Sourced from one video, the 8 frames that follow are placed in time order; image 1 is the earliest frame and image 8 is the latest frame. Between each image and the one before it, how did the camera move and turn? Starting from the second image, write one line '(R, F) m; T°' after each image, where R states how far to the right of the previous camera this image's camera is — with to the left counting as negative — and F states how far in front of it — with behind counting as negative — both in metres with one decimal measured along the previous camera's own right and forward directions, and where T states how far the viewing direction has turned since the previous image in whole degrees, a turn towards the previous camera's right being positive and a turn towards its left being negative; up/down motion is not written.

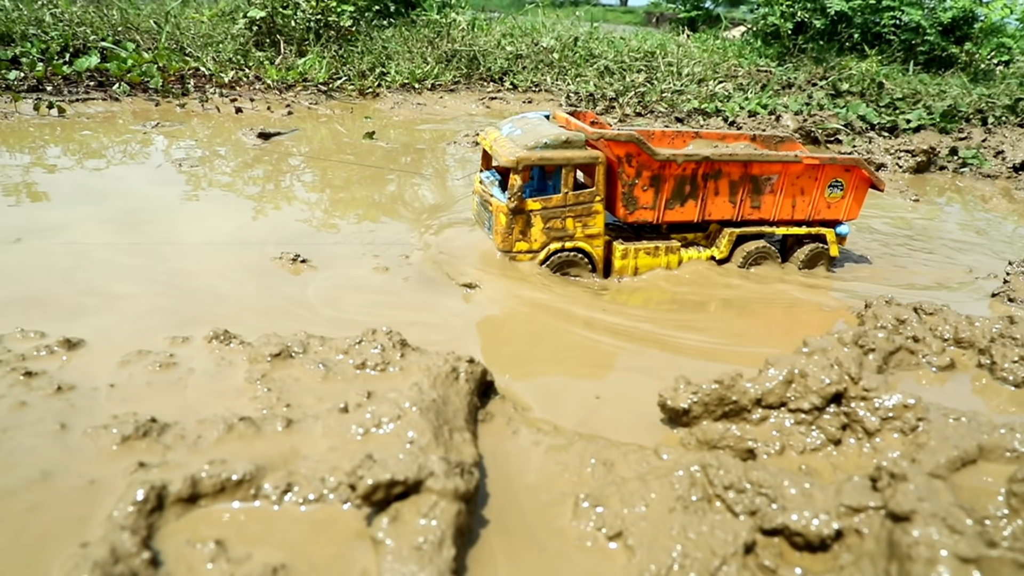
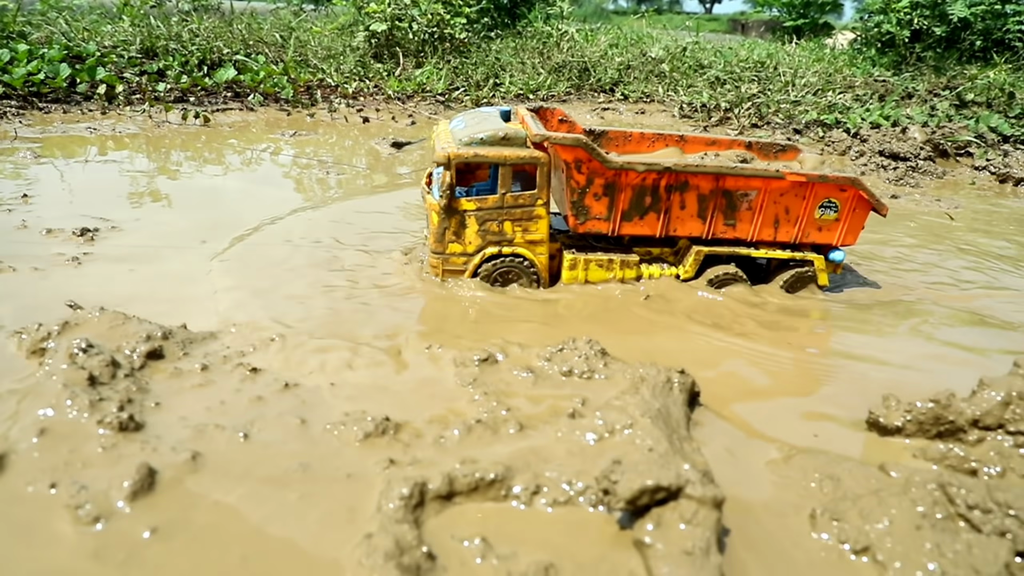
(-0.8, -0.1) m; -5°
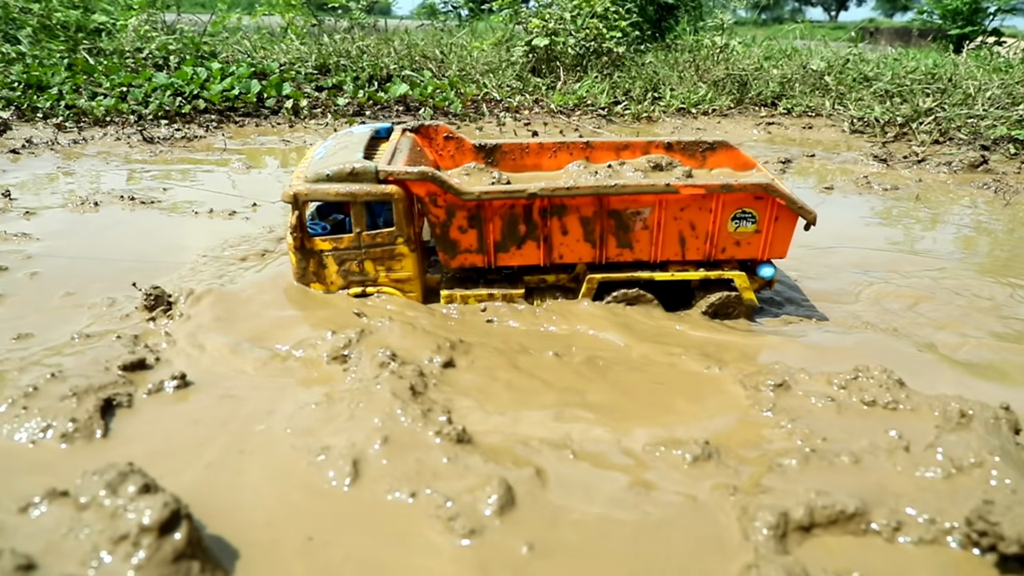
(-1.2, 0.0) m; -7°
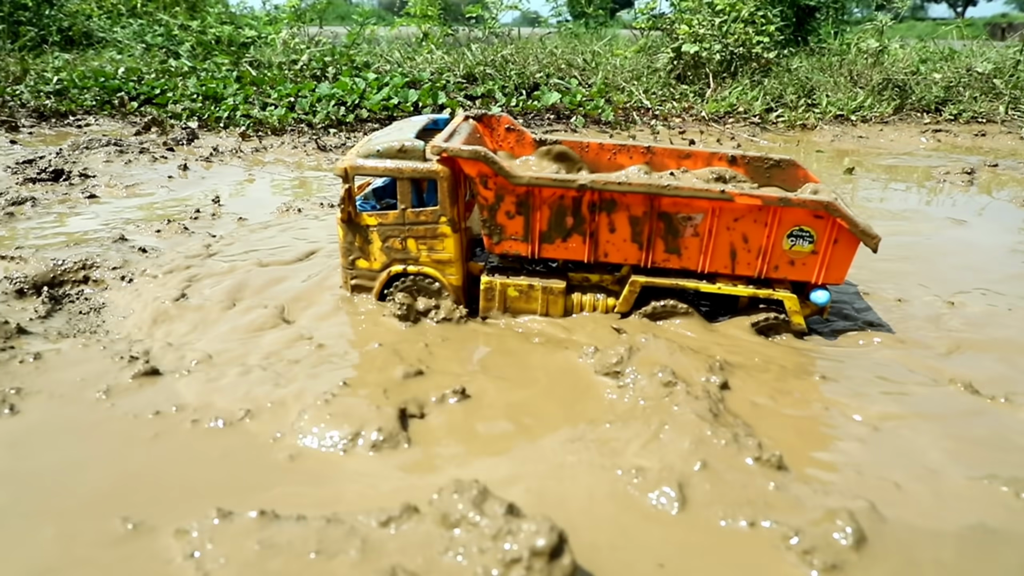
(-1.1, +0.1) m; -6°
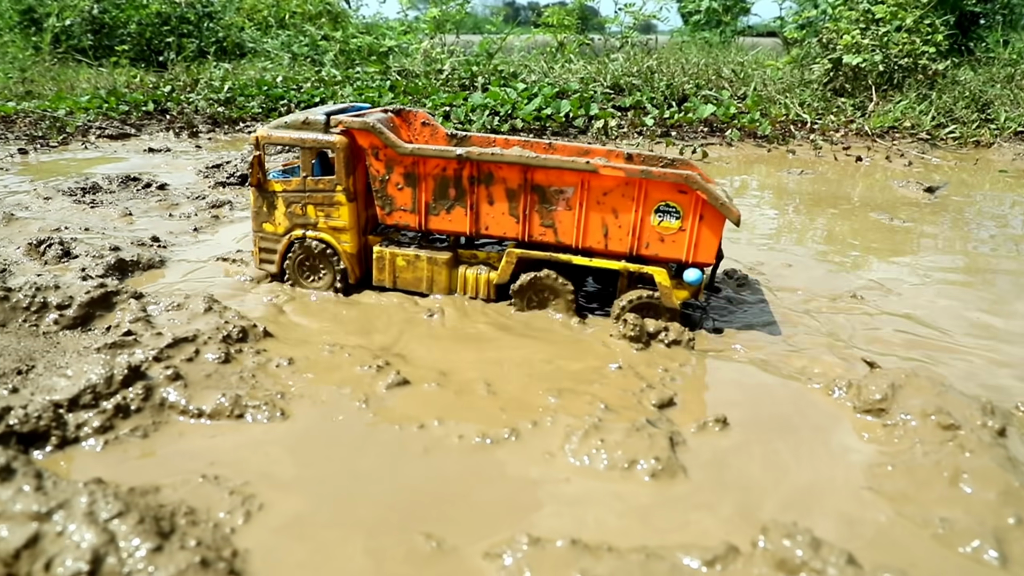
(-0.9, +0.1) m; -7°
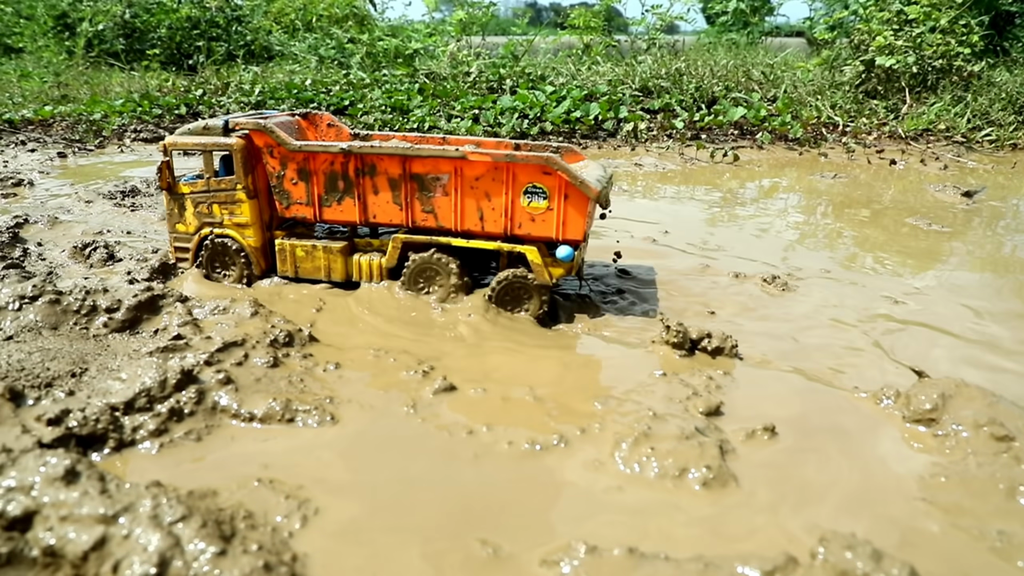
(-0.1, 0.0) m; -1°
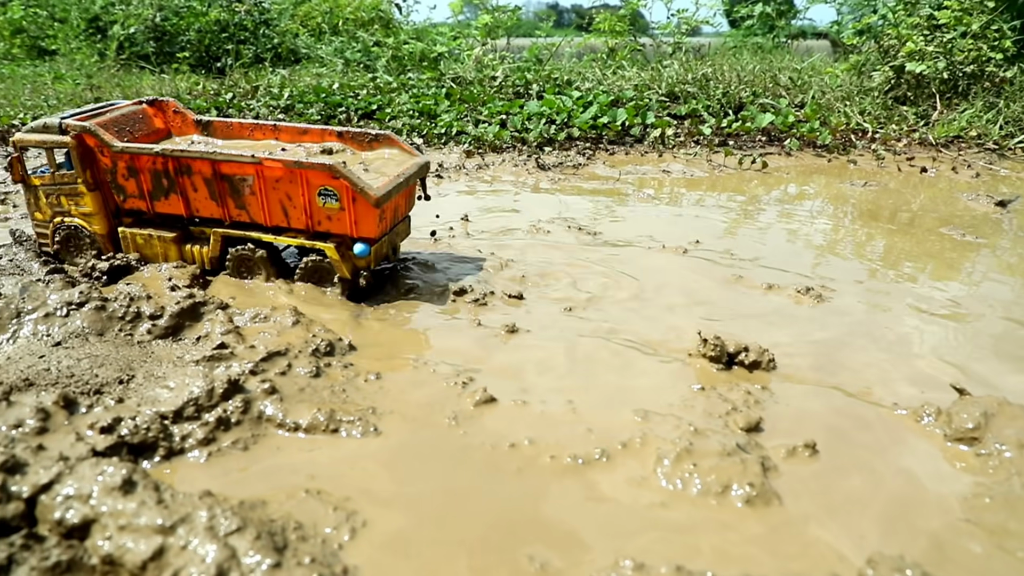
(-0.1, 0.0) m; -1°
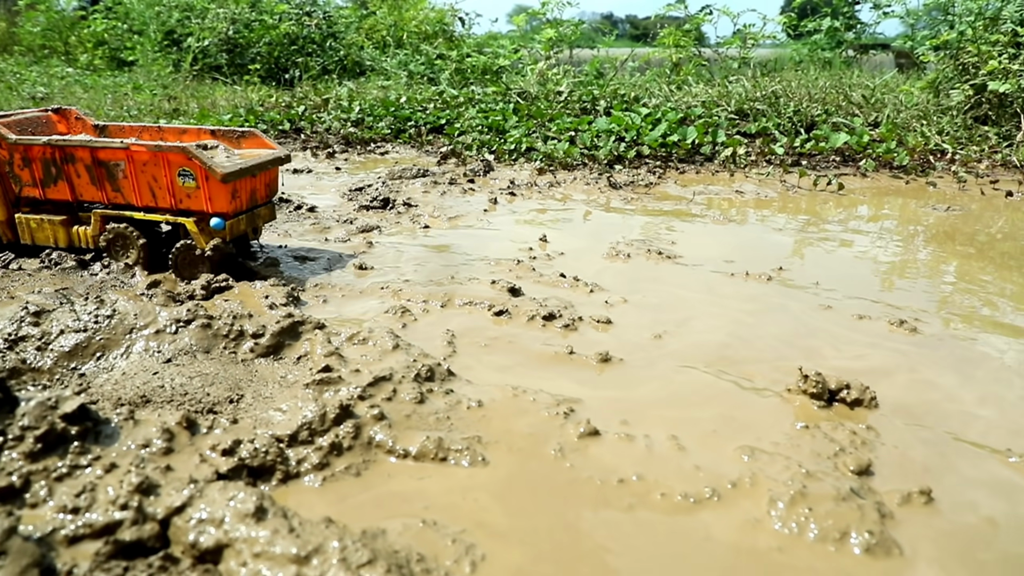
(-0.3, 0.0) m; -3°
